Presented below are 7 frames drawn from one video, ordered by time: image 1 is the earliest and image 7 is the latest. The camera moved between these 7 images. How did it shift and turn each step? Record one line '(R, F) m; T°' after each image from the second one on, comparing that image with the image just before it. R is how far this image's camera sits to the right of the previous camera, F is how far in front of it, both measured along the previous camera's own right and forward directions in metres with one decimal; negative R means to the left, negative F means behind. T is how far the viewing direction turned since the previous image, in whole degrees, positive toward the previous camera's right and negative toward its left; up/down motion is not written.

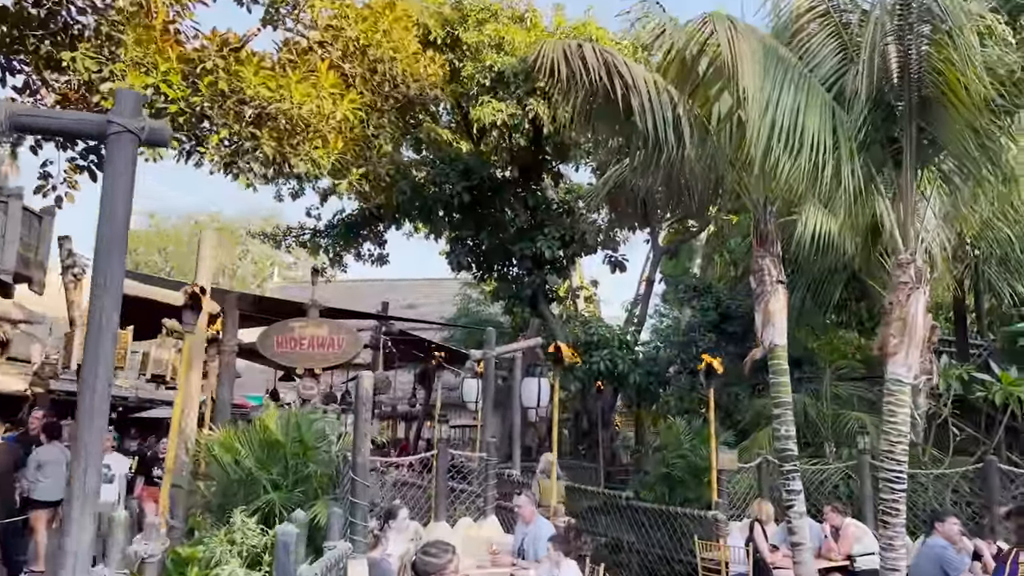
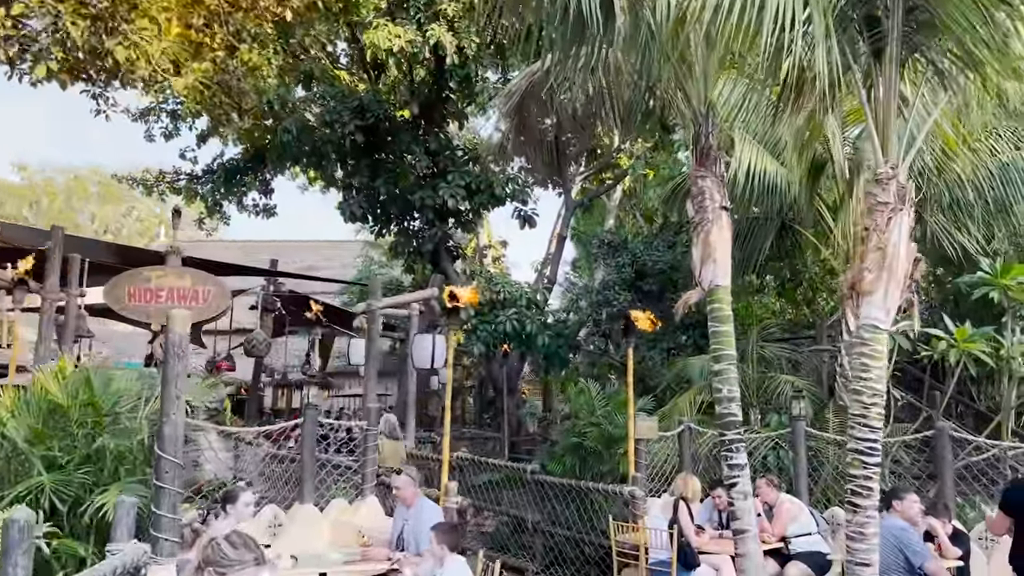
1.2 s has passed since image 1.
(+0.2, +1.1) m; +6°
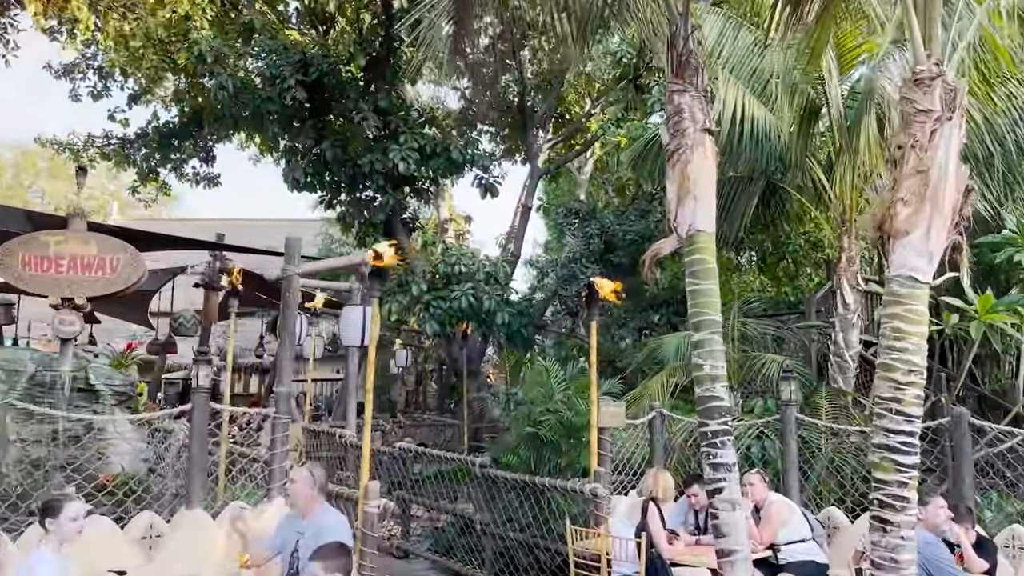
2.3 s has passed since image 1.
(+0.2, +0.9) m; +2°
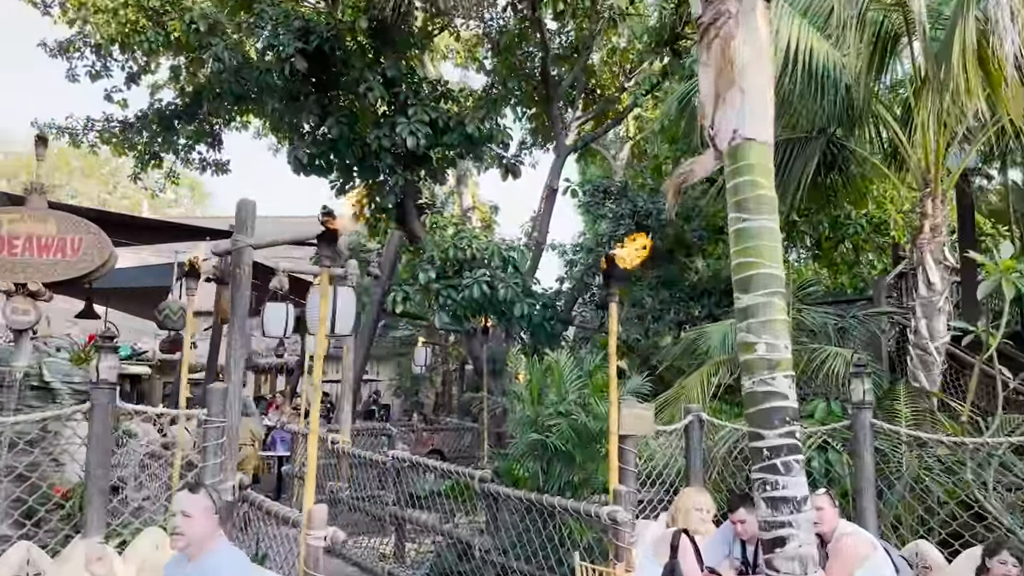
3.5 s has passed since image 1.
(+0.2, +1.0) m; -3°
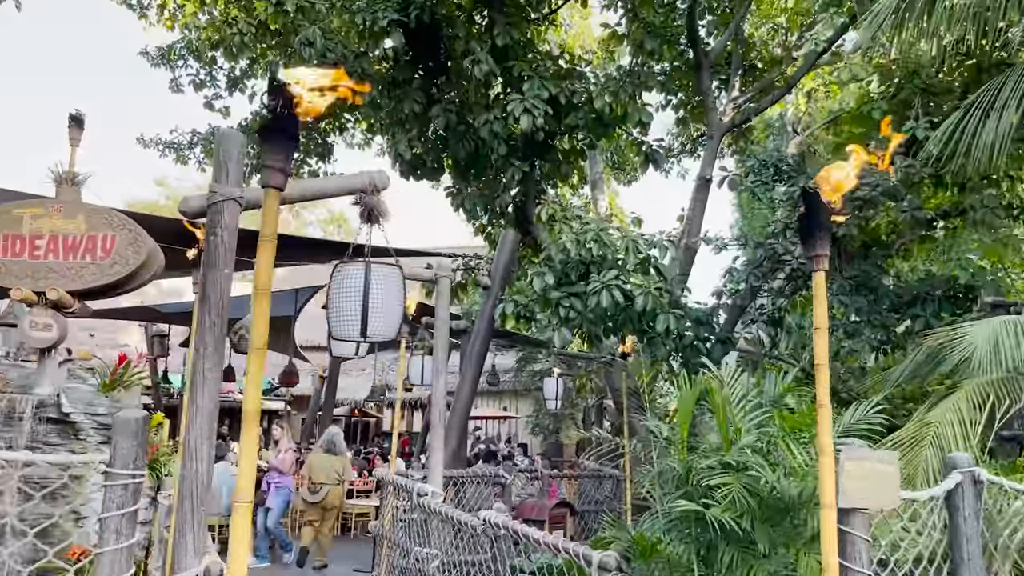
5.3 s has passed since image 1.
(+0.1, +1.7) m; -10°
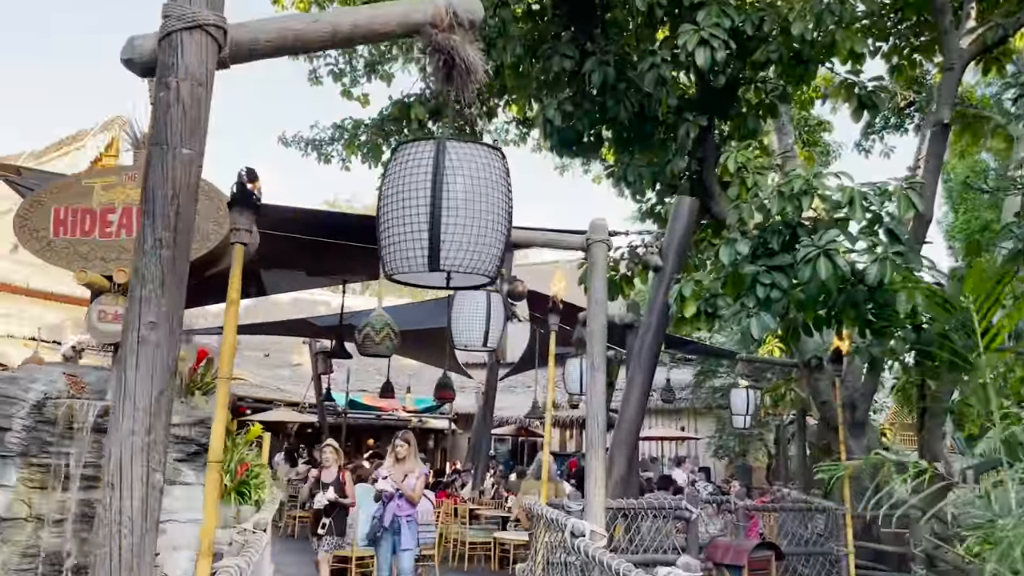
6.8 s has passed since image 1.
(0.0, +1.4) m; -11°
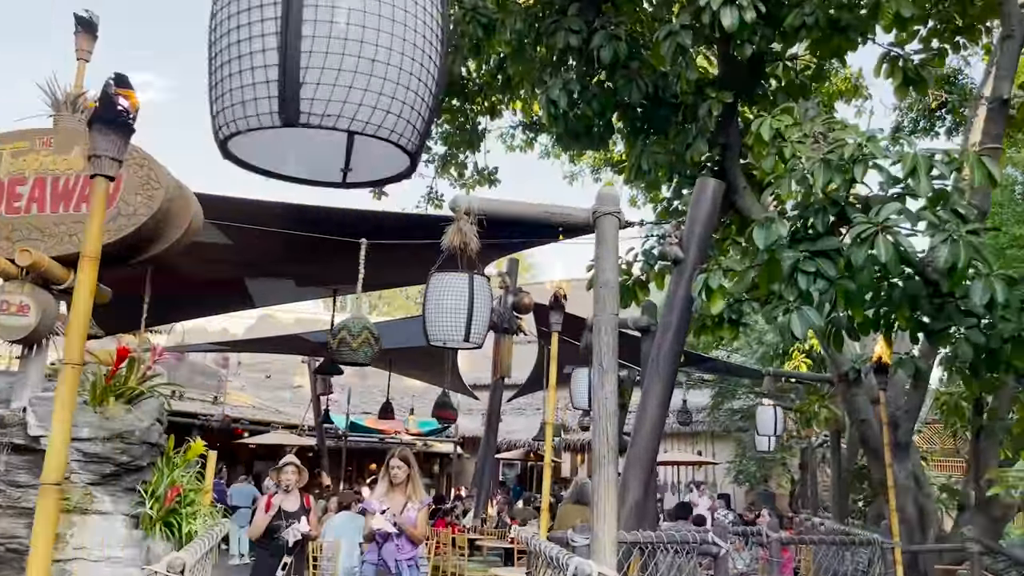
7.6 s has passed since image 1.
(+0.1, +0.8) m; -1°
